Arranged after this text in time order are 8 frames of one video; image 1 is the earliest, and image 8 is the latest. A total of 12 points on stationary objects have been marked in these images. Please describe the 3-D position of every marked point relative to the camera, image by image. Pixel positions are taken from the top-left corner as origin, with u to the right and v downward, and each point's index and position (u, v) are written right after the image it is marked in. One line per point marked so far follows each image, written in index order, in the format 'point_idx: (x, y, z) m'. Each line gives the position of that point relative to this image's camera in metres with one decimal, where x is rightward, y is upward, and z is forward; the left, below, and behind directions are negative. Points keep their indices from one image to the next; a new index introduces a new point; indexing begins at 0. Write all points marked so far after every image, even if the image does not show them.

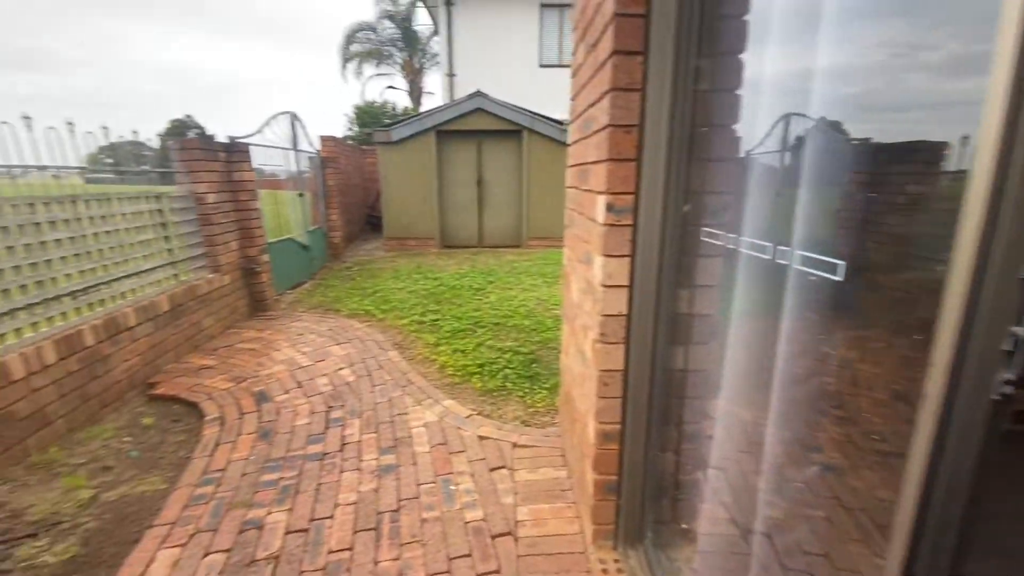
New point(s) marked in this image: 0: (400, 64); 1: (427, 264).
0: (-4.3, +8.3, +18.1) m
1: (-1.3, +0.4, +7.4) m
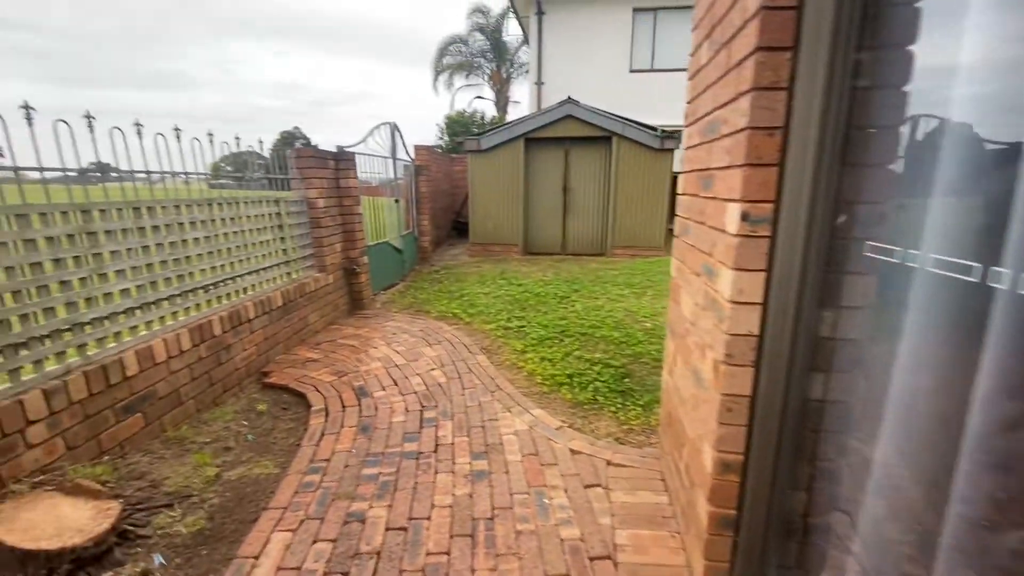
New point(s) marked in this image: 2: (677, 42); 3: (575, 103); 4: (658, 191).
0: (-1.0, +8.2, +18.6) m
1: (0.0, +0.3, +7.4) m
2: (+4.1, +6.1, +12.1) m
3: (+1.0, +3.0, +7.9) m
4: (+2.5, +1.6, +8.1) m
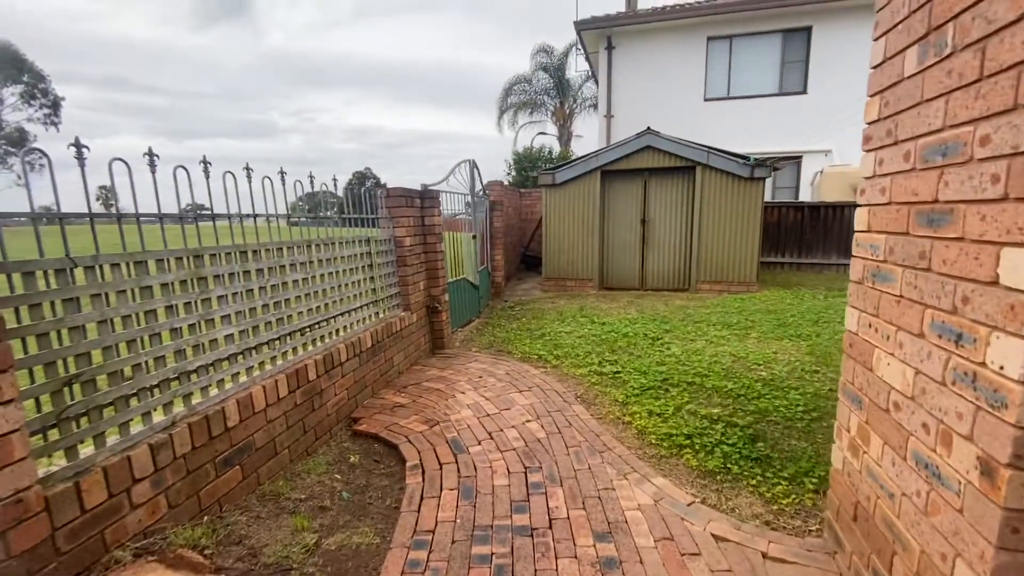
0: (+1.6, +6.9, +18.8) m
1: (+1.1, -0.3, +7.1) m
2: (+5.8, +5.3, +11.6) m
3: (+2.3, +2.4, +7.6) m
4: (+3.7, +1.0, +7.6) m
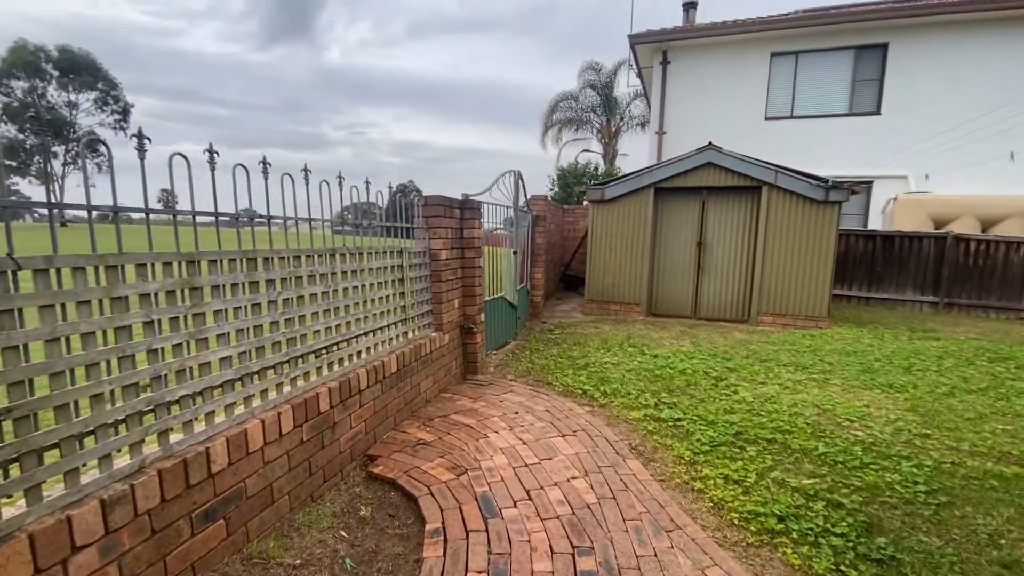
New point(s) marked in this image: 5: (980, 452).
0: (+3.3, +6.0, +18.3) m
1: (+1.7, -0.6, +6.5) m
2: (+6.9, +4.5, +10.8) m
3: (+3.0, +2.0, +7.0) m
4: (+4.3, +0.5, +6.8) m
5: (+2.9, -1.0, +2.9) m
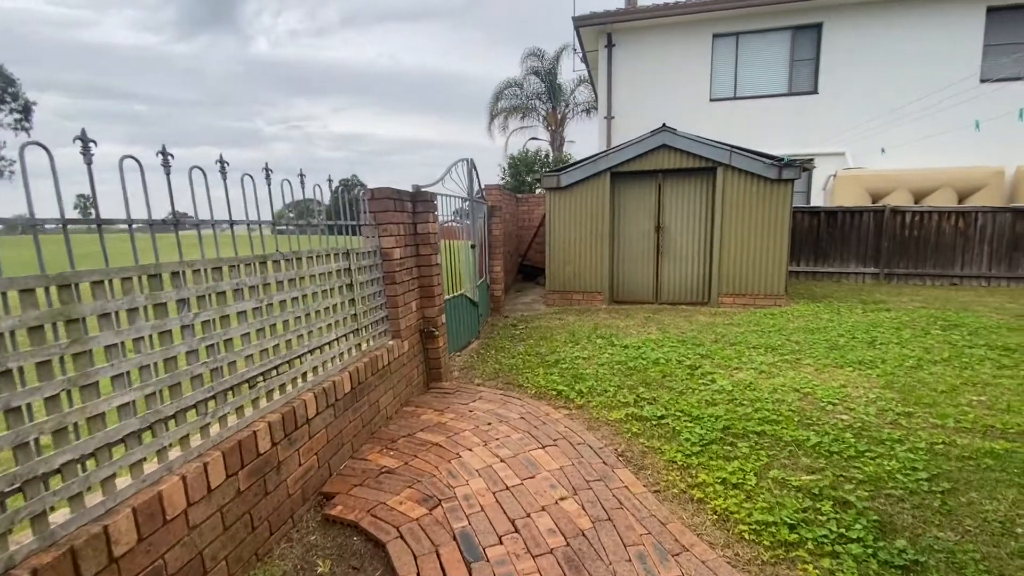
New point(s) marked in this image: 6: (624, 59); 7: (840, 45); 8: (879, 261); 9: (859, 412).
0: (+1.3, +6.5, +18.1) m
1: (+1.2, -0.5, +6.3) m
2: (+5.7, +5.0, +11.0) m
3: (+2.3, +2.2, +6.8) m
4: (+3.7, +0.8, +6.8) m
5: (+2.7, -0.9, +2.9) m
6: (+2.7, +5.5, +11.5) m
7: (+7.1, +5.2, +10.4) m
8: (+7.3, +0.6, +9.6) m
9: (+2.3, -0.8, +3.2) m
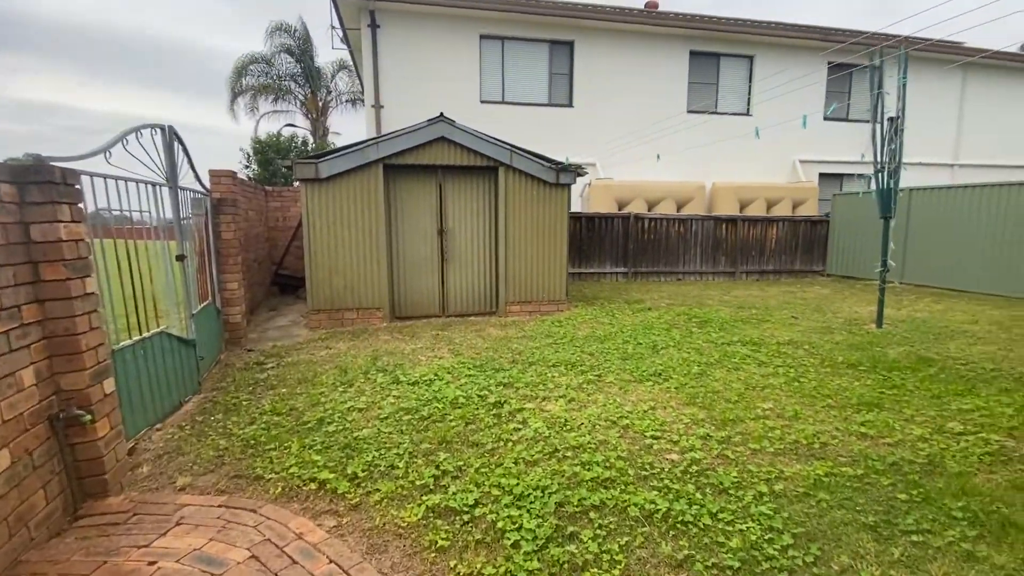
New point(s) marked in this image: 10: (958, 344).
0: (-6.8, +6.1, +15.6) m
1: (-1.4, -0.7, +5.1) m
2: (+0.4, +5.0, +11.2) m
3: (-0.8, +2.1, +6.1) m
4: (+0.6, +0.7, +6.7) m
5: (+1.5, -0.9, +2.7) m
6: (-2.6, +5.3, +10.4) m
7: (+1.8, +5.2, +11.3) m
8: (+2.6, +0.6, +10.7) m
9: (+1.0, -0.9, +2.8) m
10: (+4.9, -0.6, +5.3) m
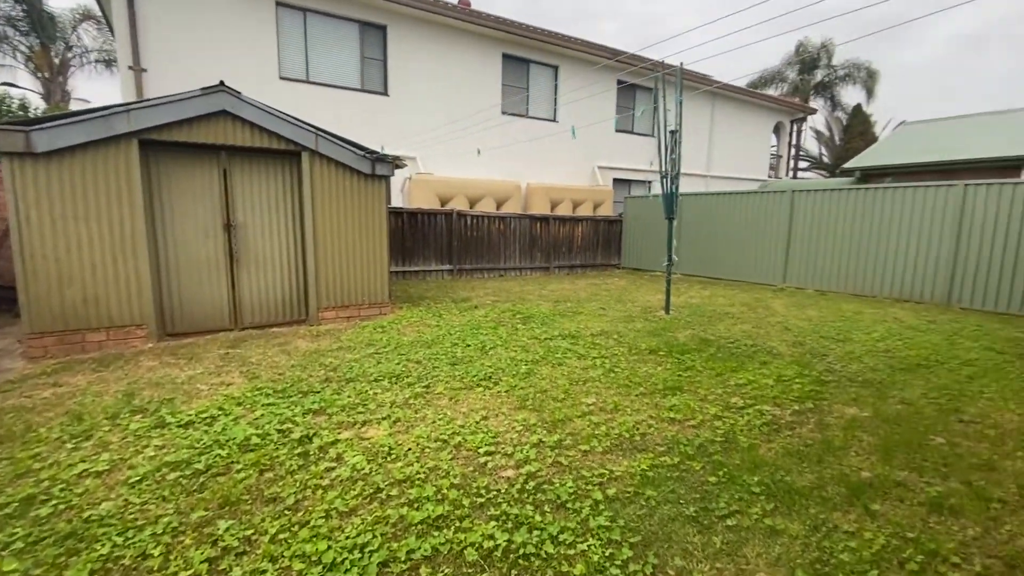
0: (-12.0, +5.8, +11.8) m
1: (-3.0, -0.8, +3.9) m
2: (-3.7, +5.0, +10.2) m
3: (-2.9, +2.0, +5.0) m
4: (-1.8, +0.7, +6.1) m
5: (+0.6, -0.9, +2.8) m
6: (-6.2, +5.1, +8.4) m
7: (-2.4, +5.3, +10.8) m
8: (-1.3, +0.7, +10.6) m
9: (0.0, -0.9, +2.6) m
10: (+2.8, -0.5, +6.3) m
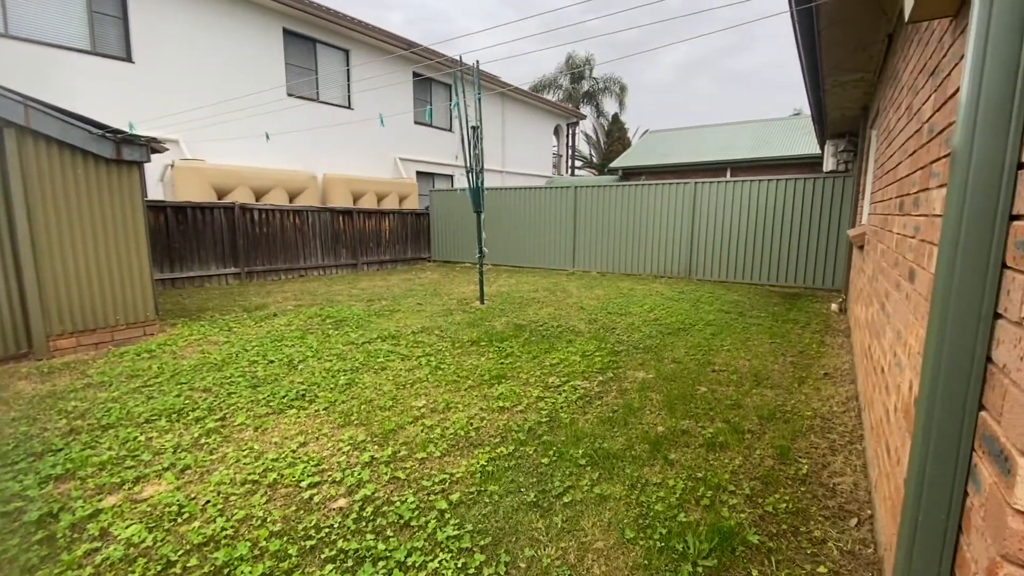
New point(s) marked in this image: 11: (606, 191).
0: (-15.9, +4.9, +6.1) m
1: (-4.1, -1.0, +2.4) m
2: (-7.6, +4.7, +7.8) m
3: (-4.6, +1.8, +3.4) m
4: (-3.9, +0.6, +4.9) m
5: (-0.4, -0.9, +2.7) m
6: (-9.2, +4.7, +5.1) m
7: (-6.6, +5.1, +8.8) m
8: (-5.2, +0.5, +9.1) m
9: (-0.8, -1.0, +2.4) m
10: (+0.3, -0.3, +6.8) m
11: (+2.0, +2.0, +10.2) m
